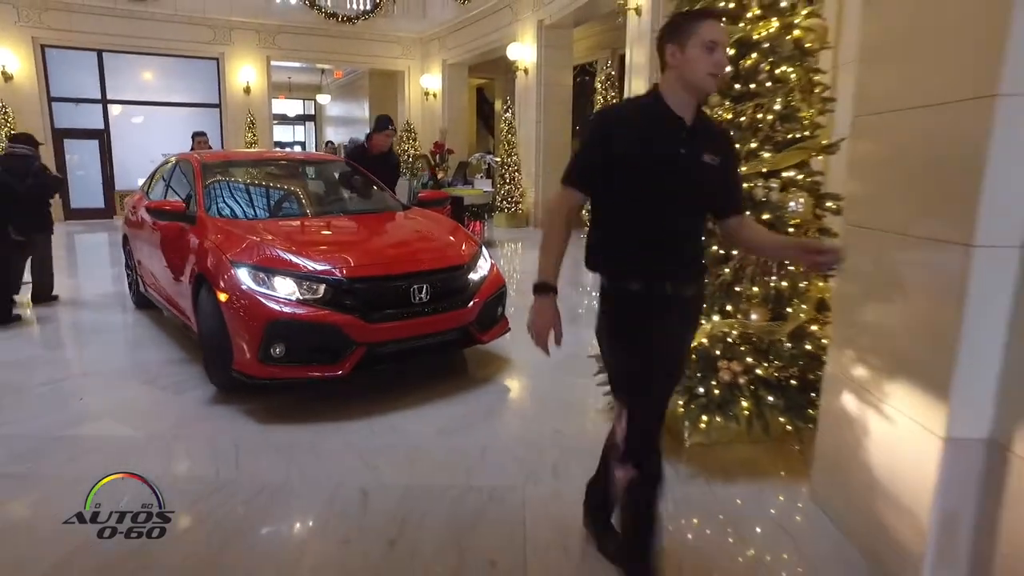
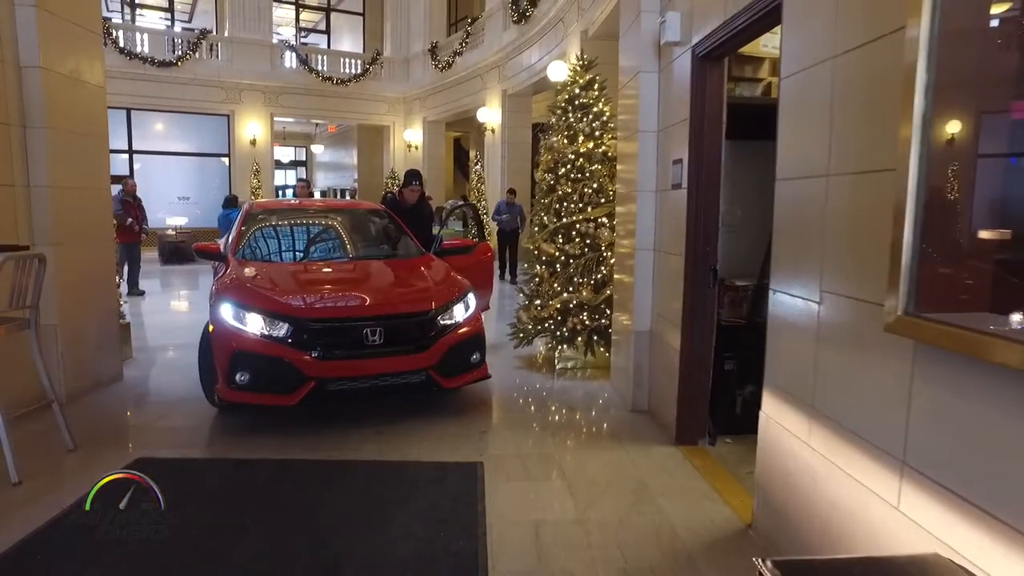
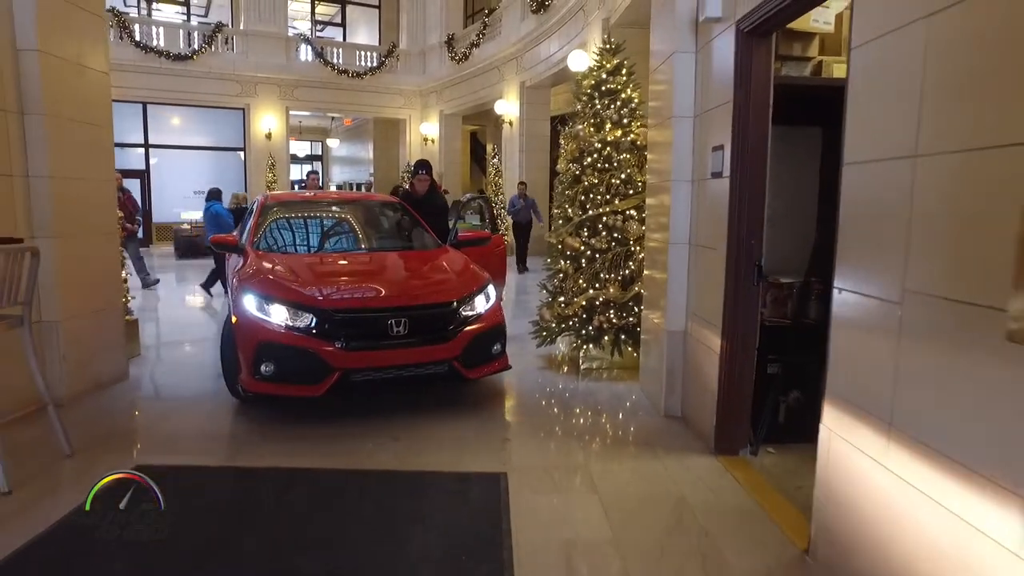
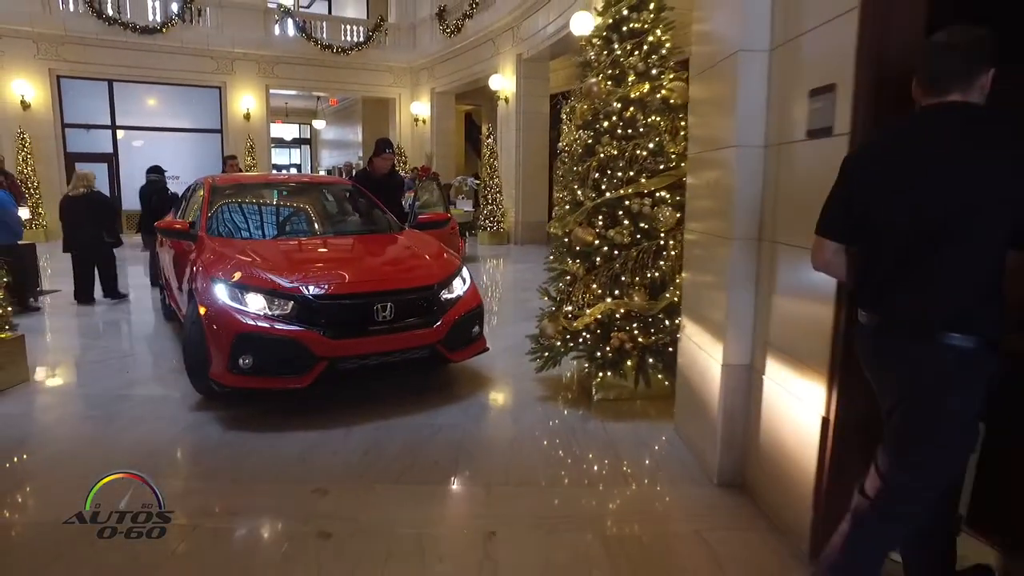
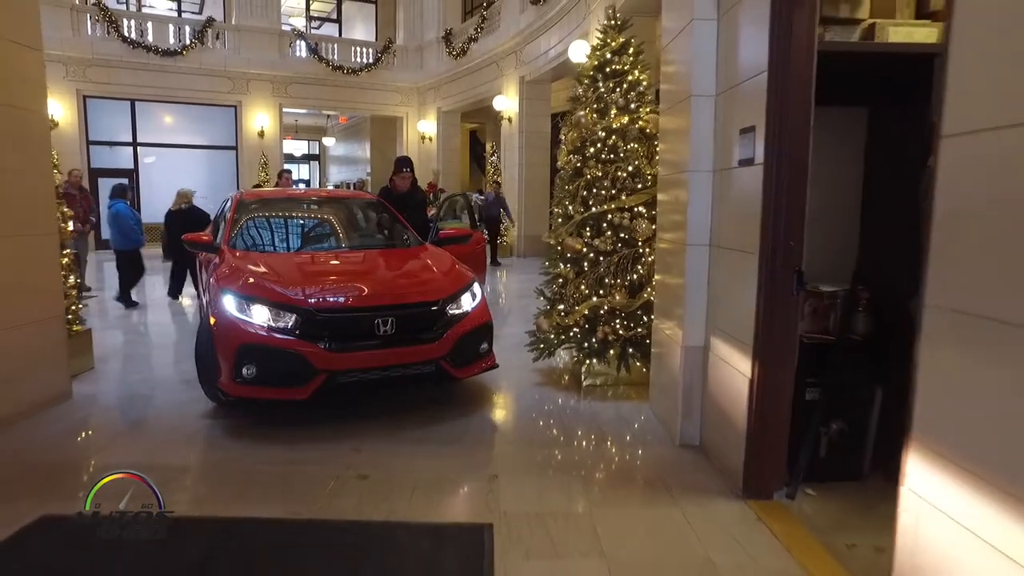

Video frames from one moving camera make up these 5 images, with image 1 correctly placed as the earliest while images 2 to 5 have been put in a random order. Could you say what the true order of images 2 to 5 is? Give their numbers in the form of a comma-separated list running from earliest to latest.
4, 5, 3, 2
